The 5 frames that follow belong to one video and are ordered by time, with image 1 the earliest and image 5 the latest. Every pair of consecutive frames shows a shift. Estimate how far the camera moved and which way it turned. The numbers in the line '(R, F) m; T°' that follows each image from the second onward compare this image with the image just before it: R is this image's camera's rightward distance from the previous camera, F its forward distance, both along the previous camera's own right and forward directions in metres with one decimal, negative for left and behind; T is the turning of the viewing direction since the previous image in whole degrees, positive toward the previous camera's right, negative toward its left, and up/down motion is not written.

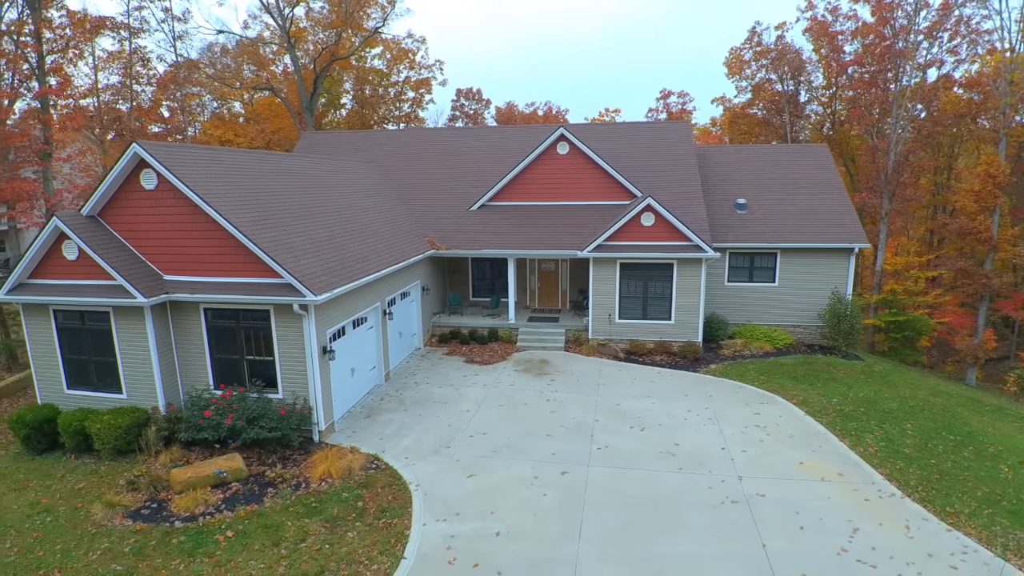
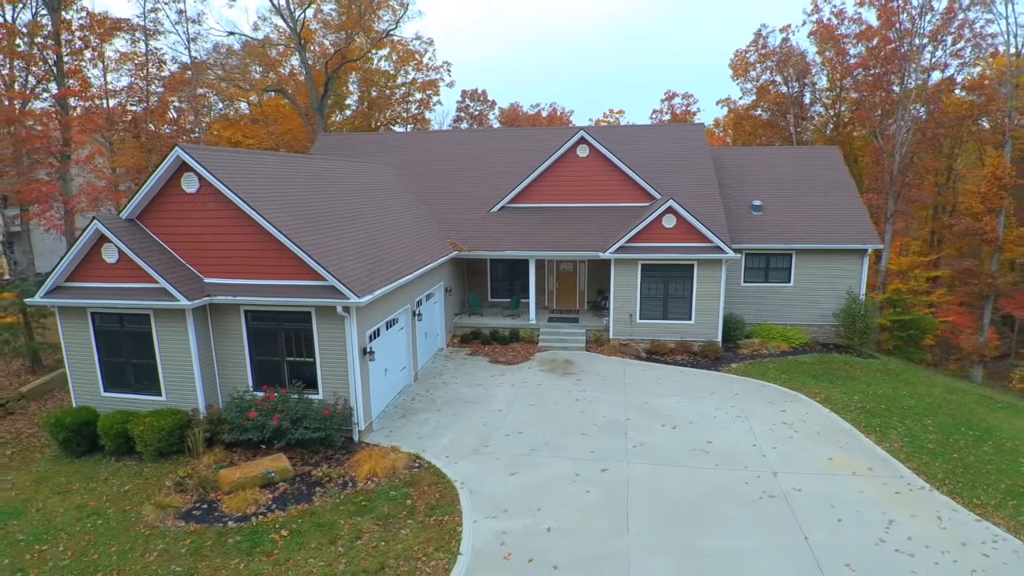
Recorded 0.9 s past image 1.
(-0.9, -0.2) m; +1°
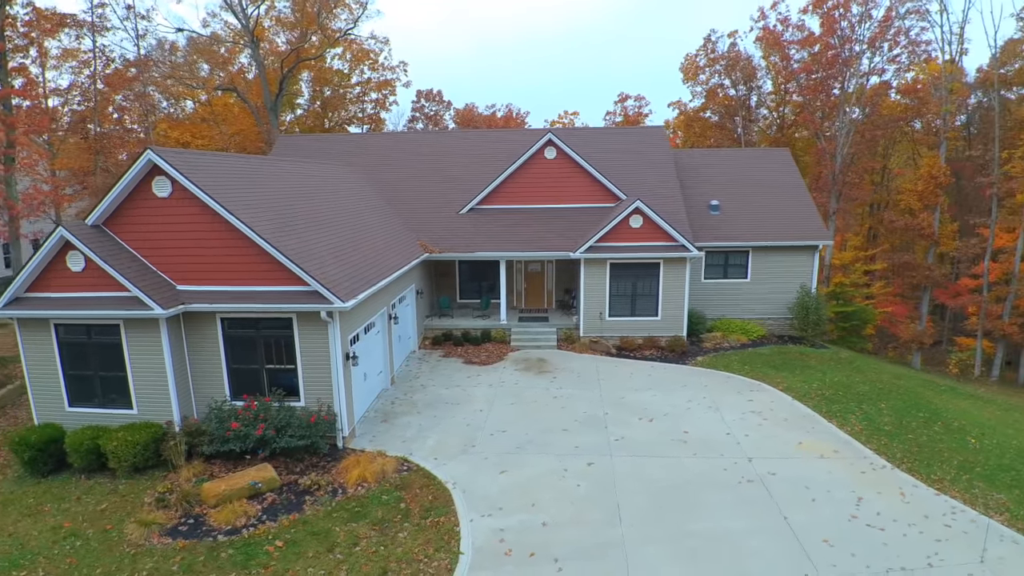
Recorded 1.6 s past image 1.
(-0.7, -0.2) m; +5°
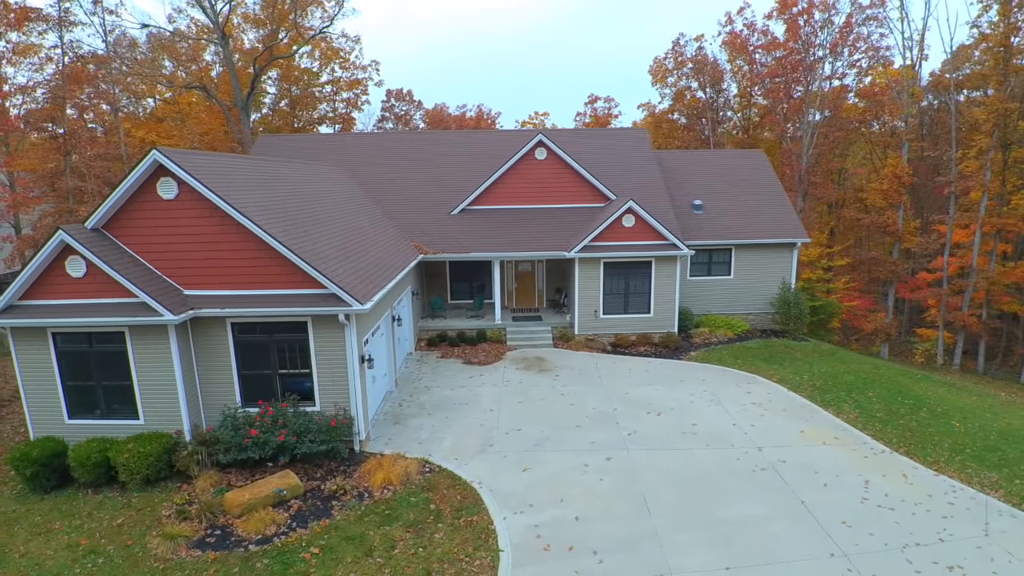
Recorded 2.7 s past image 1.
(-1.2, -0.1) m; +4°
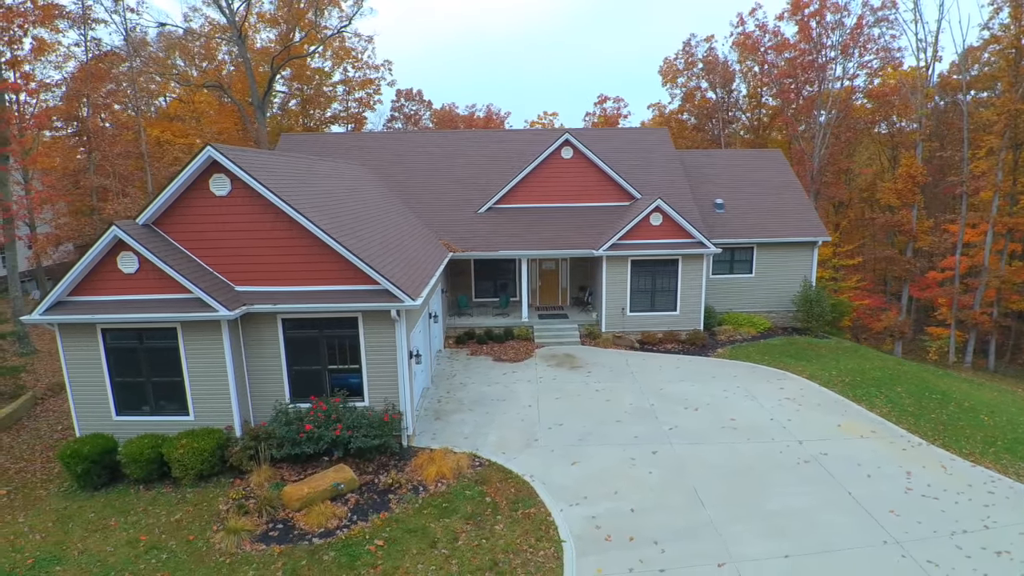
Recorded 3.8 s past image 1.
(-1.1, -0.1) m; 0°
